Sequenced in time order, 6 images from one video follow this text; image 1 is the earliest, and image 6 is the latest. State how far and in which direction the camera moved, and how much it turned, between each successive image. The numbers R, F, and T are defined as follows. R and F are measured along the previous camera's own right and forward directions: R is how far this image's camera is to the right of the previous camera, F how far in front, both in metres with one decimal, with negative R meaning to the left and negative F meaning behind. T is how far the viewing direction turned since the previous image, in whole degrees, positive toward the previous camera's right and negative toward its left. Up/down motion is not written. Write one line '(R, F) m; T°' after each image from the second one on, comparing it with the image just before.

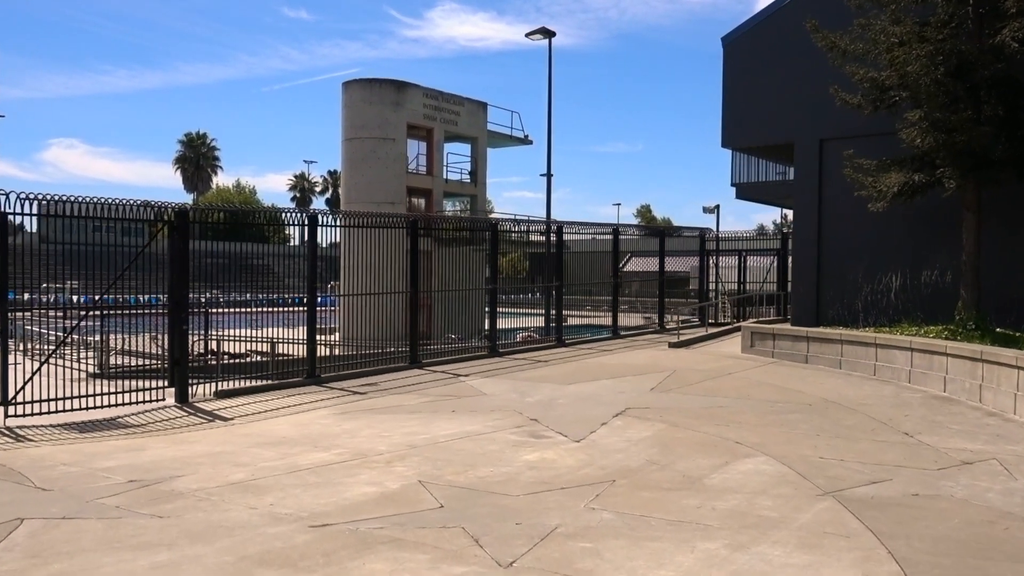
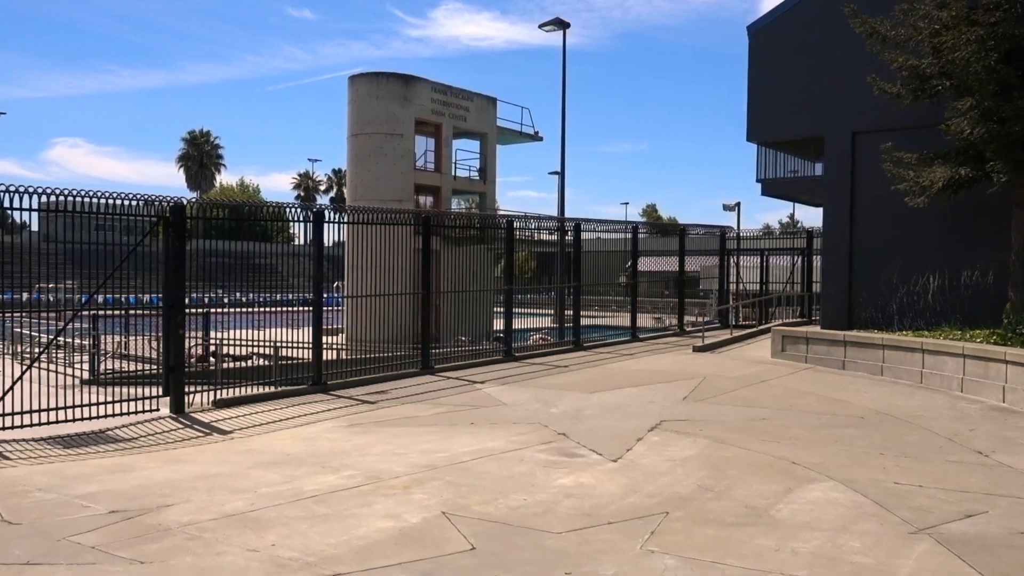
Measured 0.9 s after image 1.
(-0.2, +0.8) m; 0°
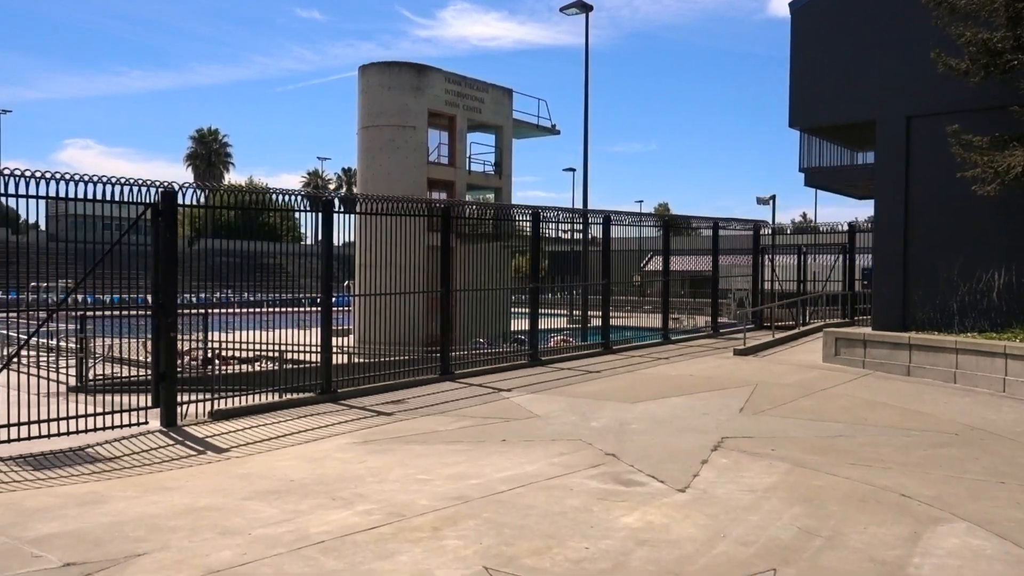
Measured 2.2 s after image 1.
(-0.3, +1.2) m; -1°
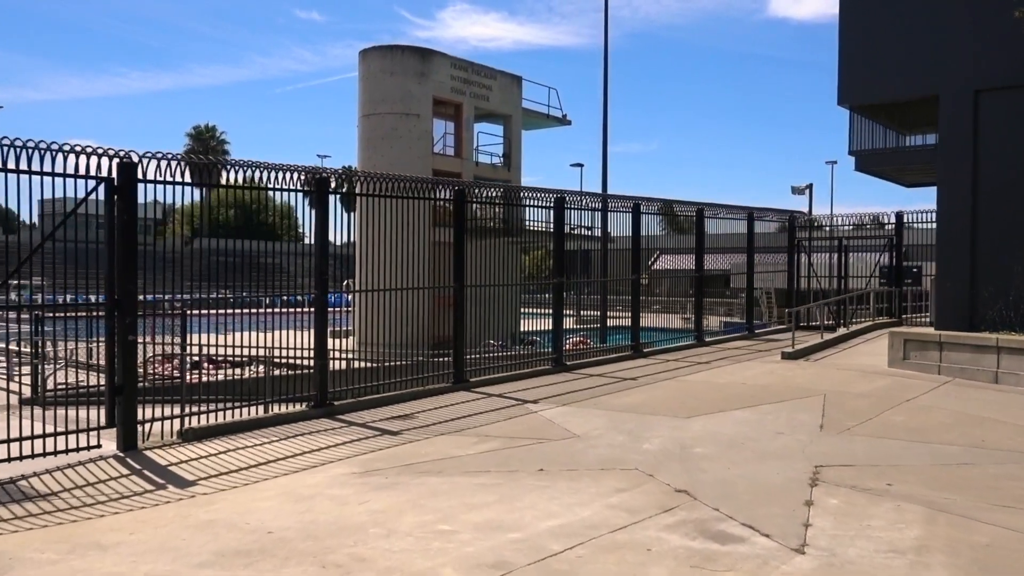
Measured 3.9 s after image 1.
(-0.3, +1.7) m; 0°
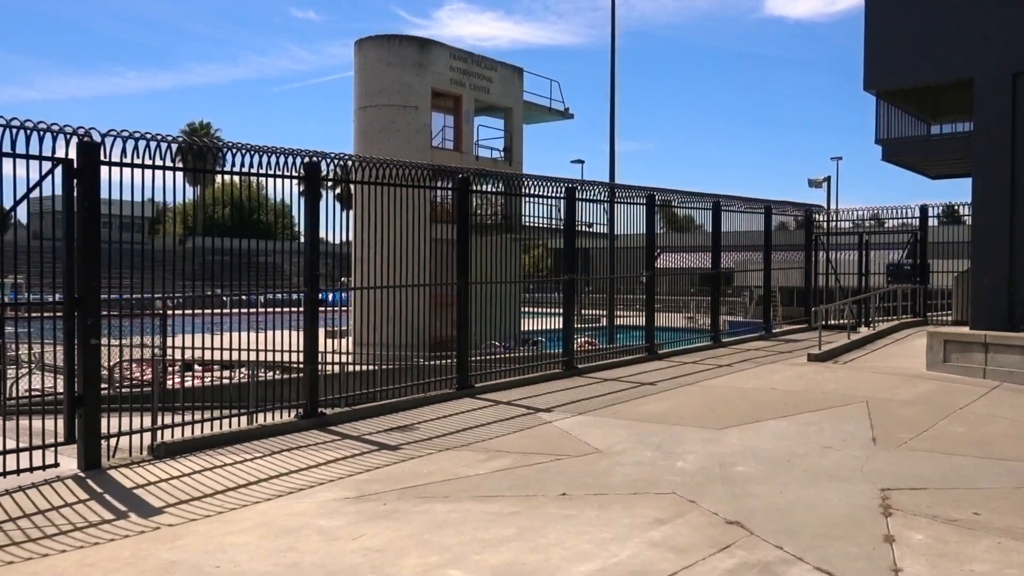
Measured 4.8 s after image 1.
(-0.1, +0.9) m; 0°
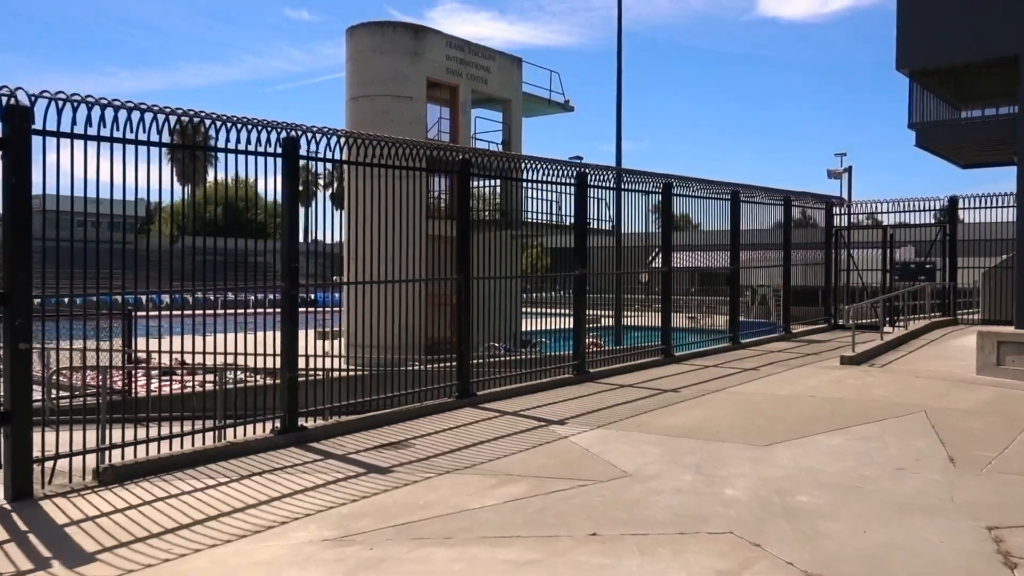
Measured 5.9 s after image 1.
(-0.1, +1.1) m; 0°
